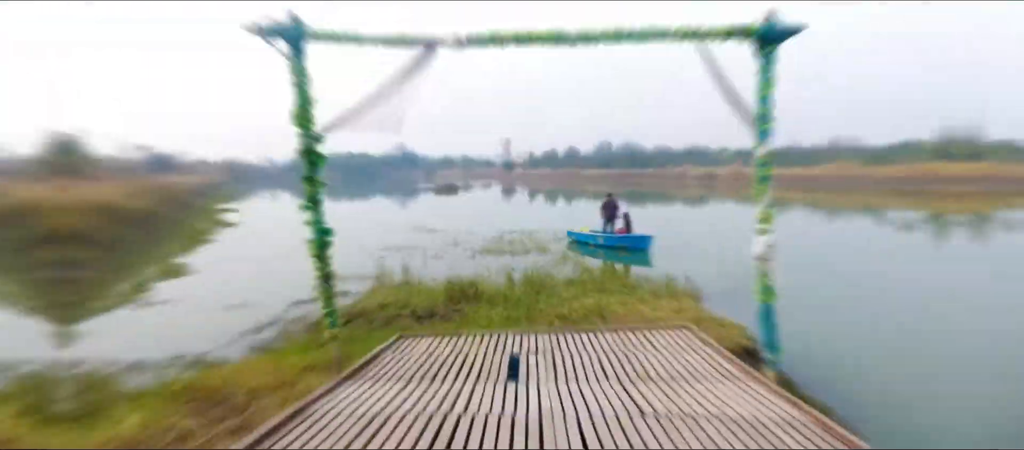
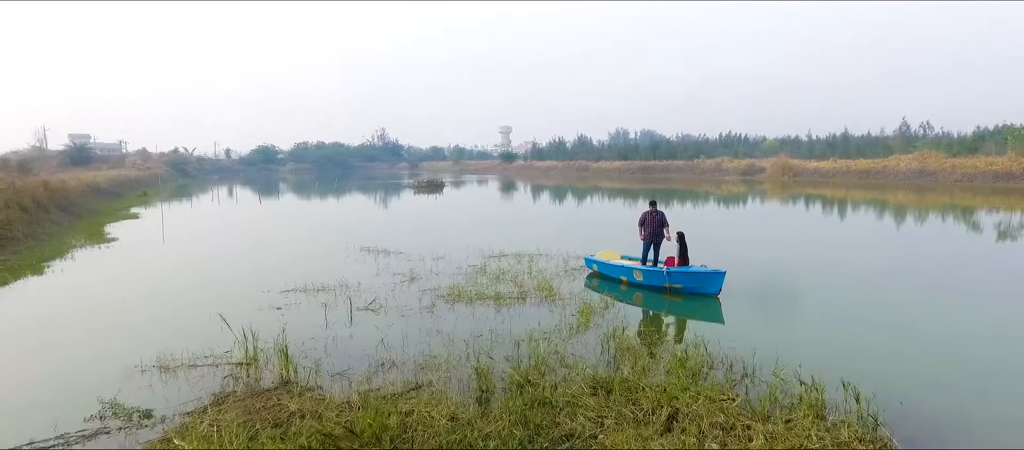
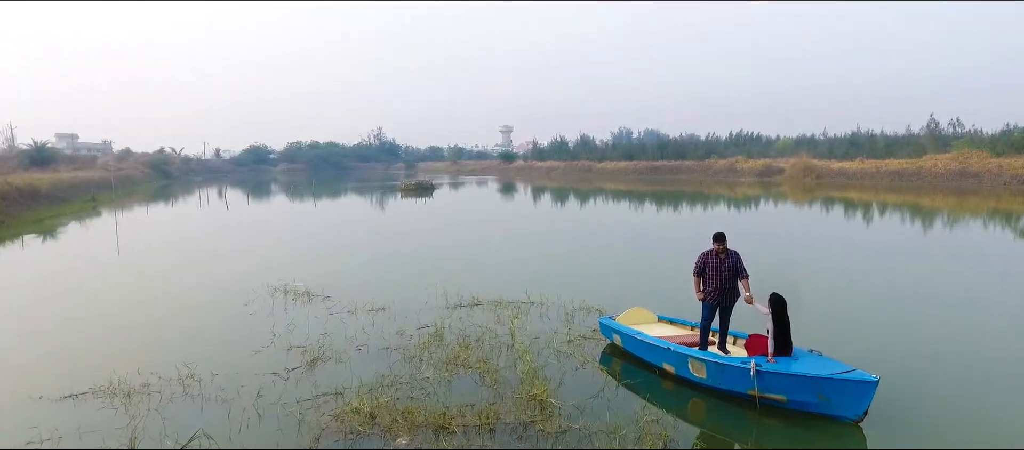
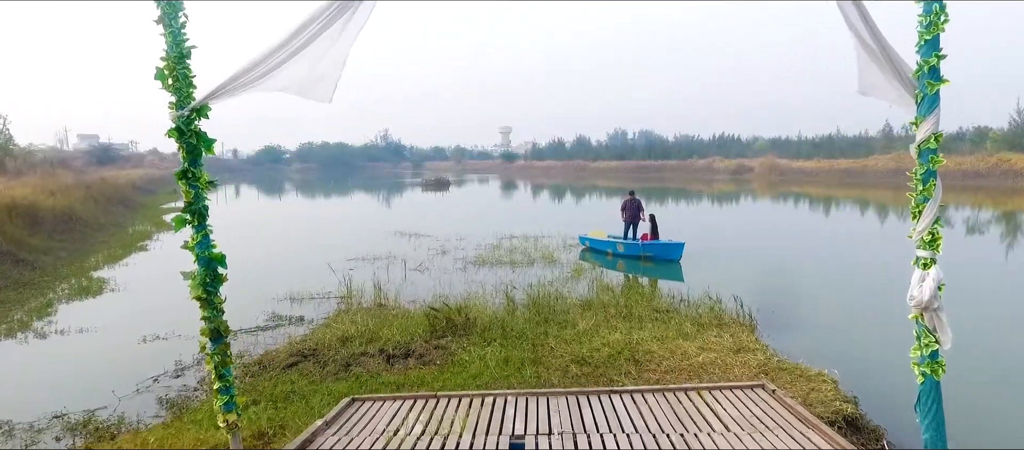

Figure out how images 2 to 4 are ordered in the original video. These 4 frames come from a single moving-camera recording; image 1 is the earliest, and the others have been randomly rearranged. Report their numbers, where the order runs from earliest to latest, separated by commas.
4, 2, 3
